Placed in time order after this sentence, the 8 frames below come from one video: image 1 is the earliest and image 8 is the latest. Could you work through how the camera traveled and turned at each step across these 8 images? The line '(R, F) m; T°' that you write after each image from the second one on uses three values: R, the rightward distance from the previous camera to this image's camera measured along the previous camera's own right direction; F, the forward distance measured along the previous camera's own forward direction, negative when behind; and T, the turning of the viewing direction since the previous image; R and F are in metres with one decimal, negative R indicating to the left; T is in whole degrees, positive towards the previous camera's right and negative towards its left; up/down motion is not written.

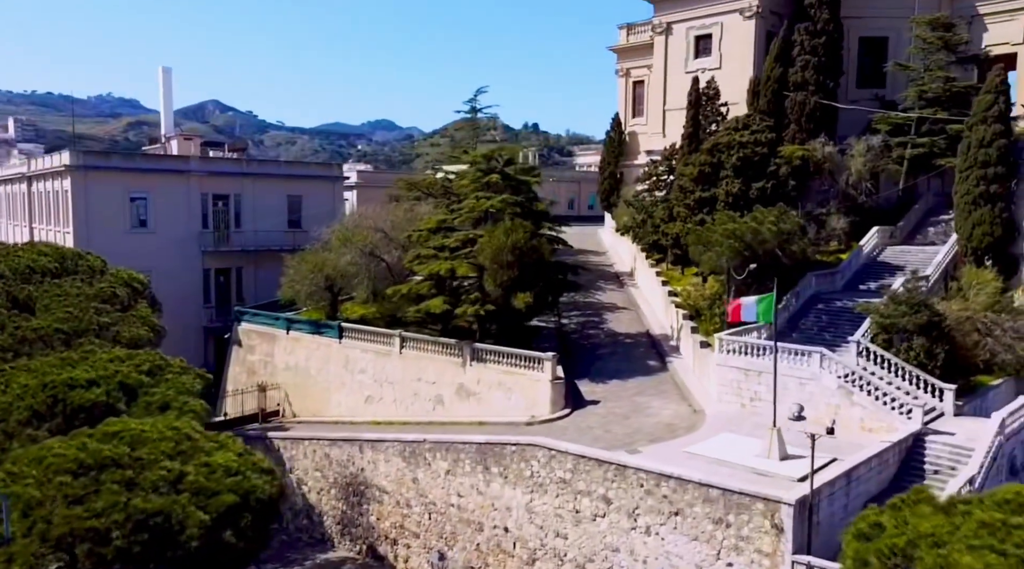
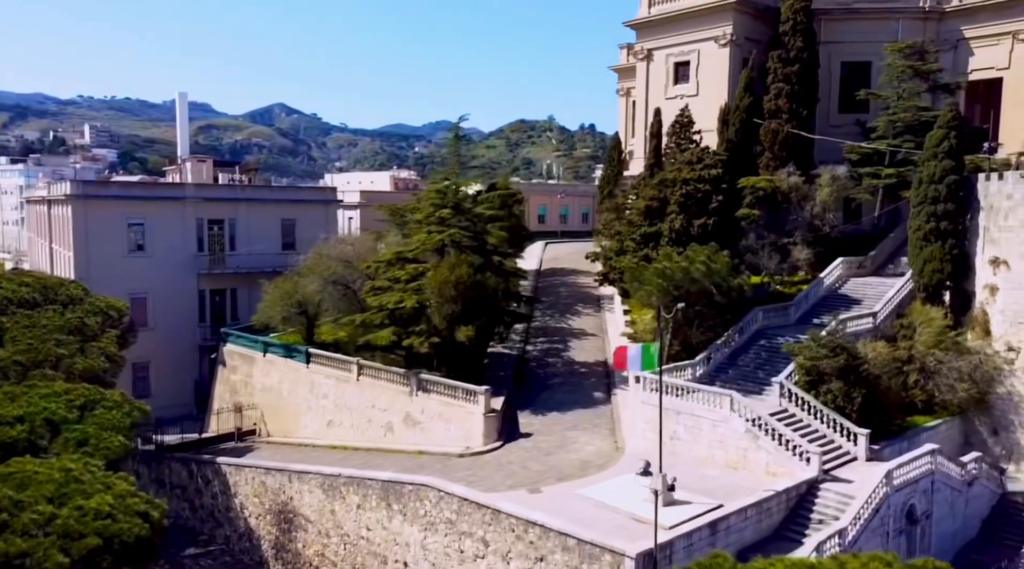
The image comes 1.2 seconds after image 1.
(+3.2, -0.6) m; -4°
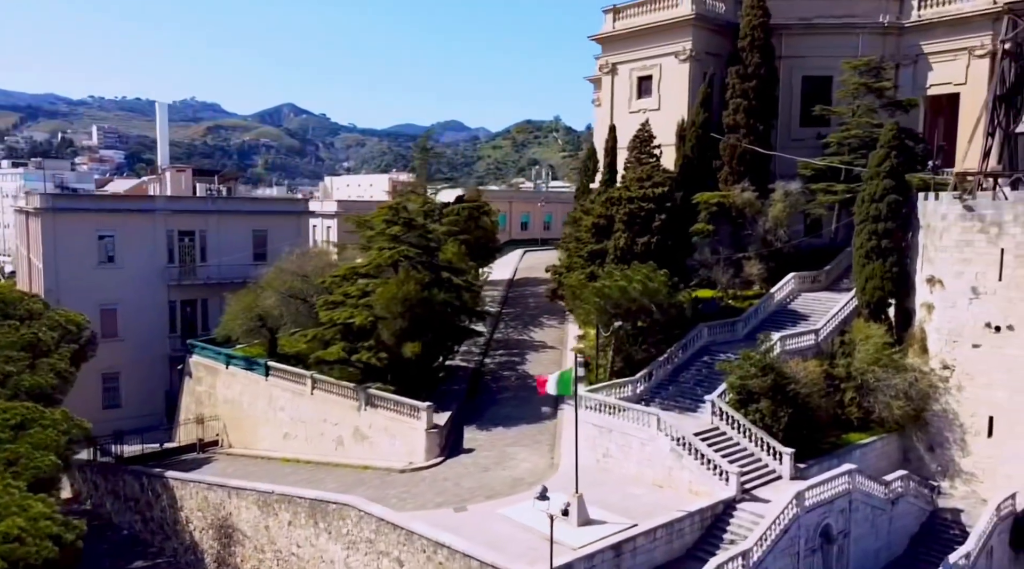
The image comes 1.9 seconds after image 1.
(+1.8, -0.4) m; -1°
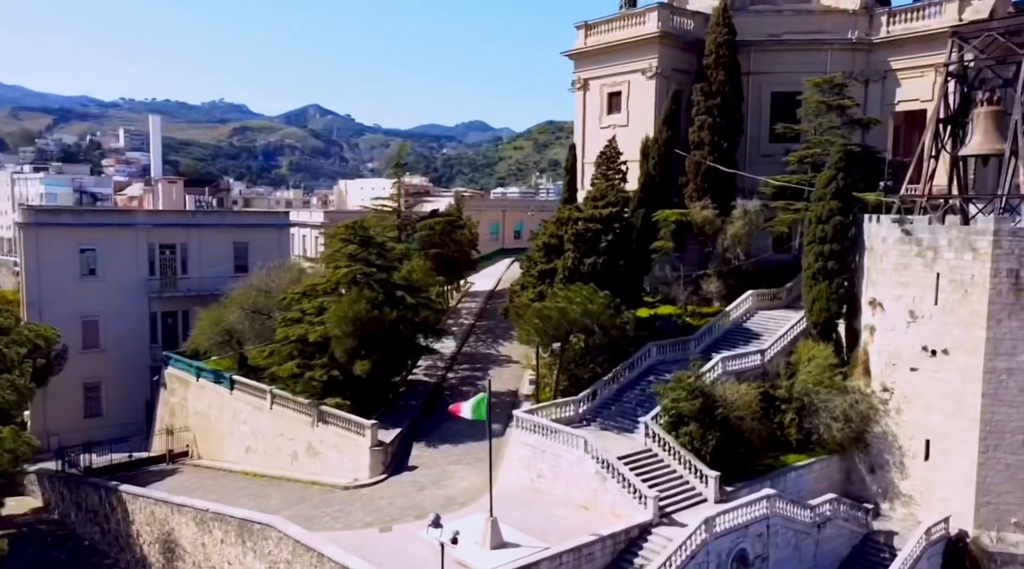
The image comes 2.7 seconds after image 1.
(+2.2, -0.3) m; -2°
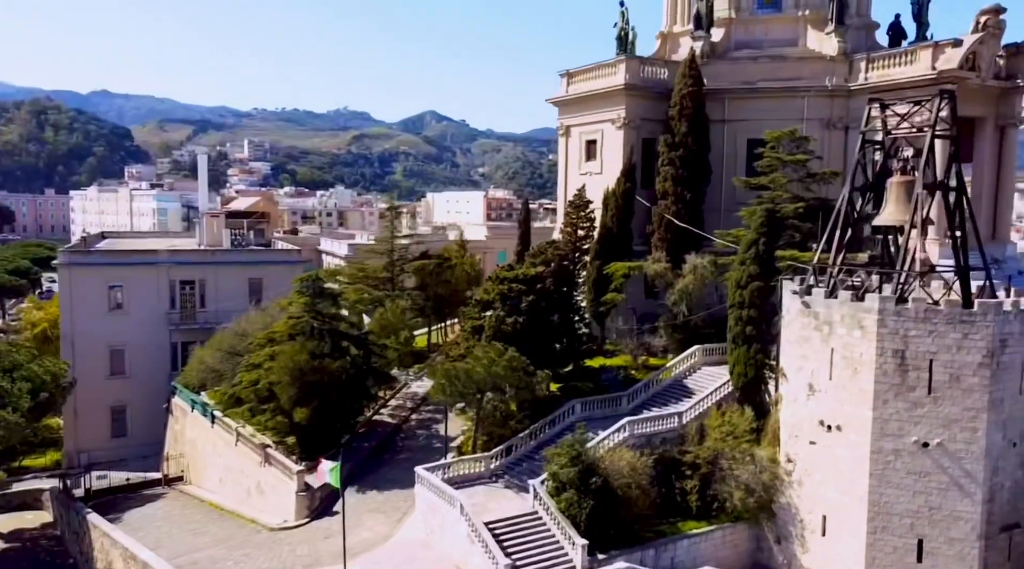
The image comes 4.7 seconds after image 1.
(+5.5, -0.6) m; -8°
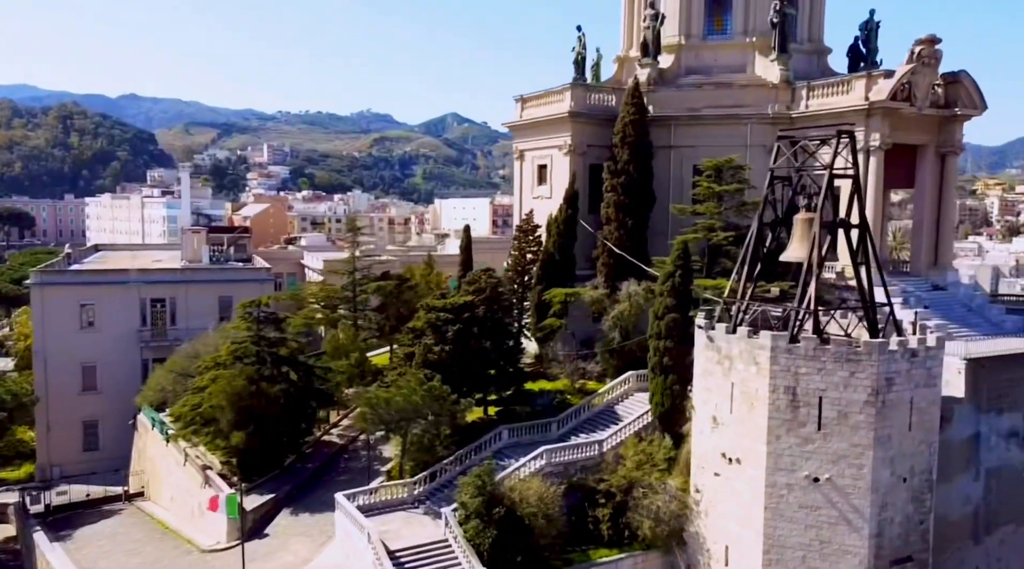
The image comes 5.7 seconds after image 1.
(+2.9, -0.6) m; -2°
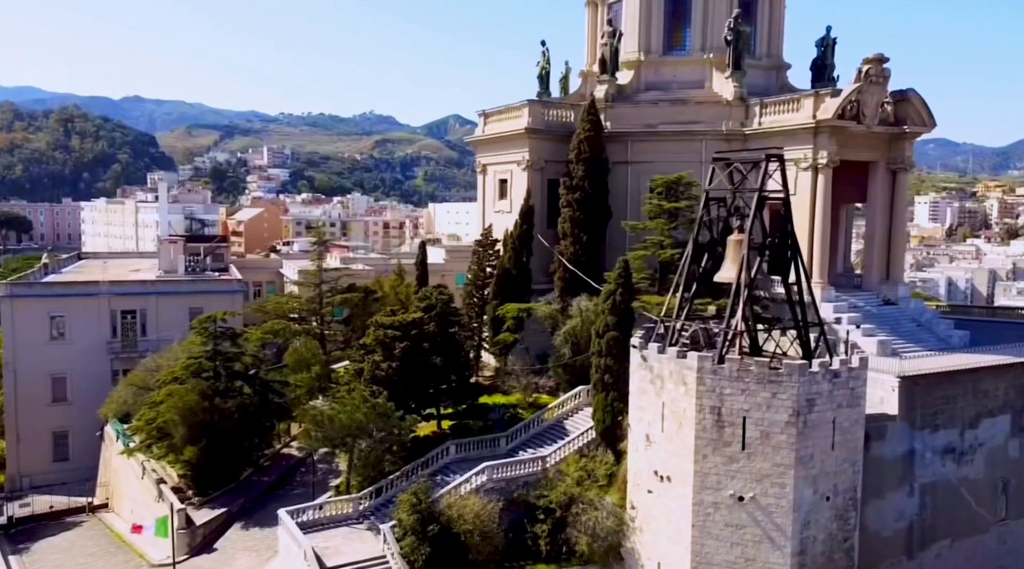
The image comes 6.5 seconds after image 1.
(+1.7, -0.4) m; 0°
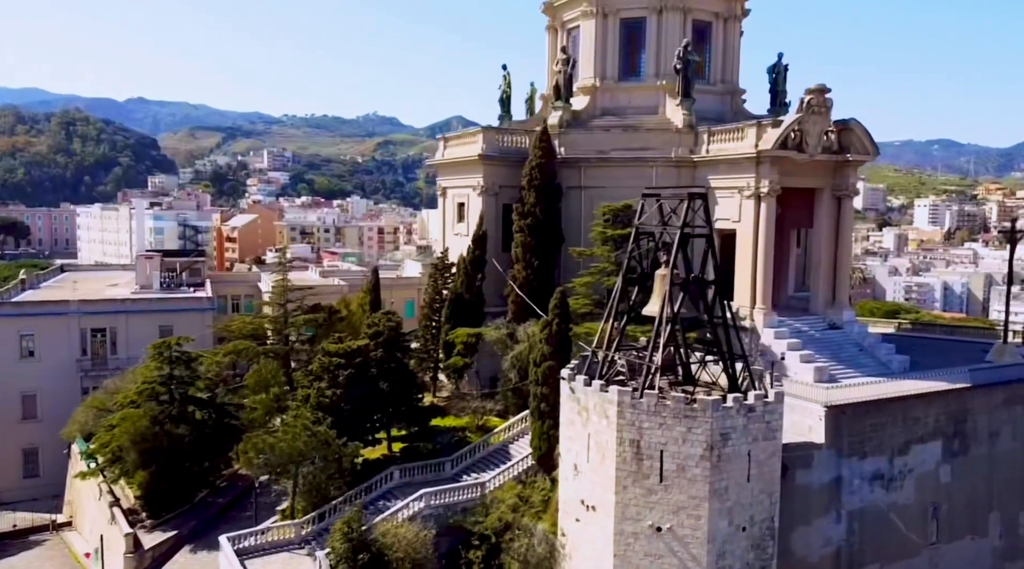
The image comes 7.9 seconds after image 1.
(+1.9, -0.6) m; 0°
